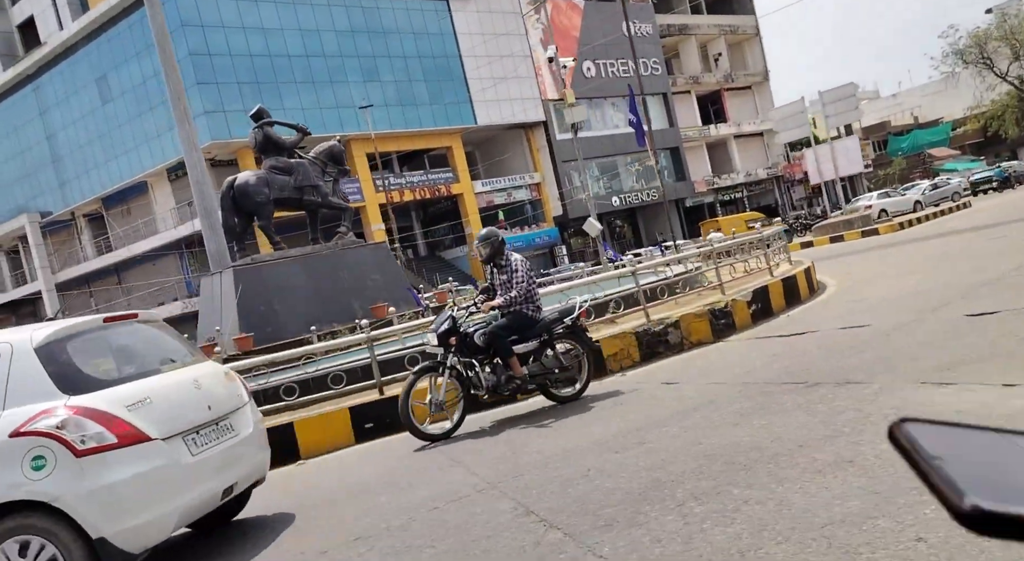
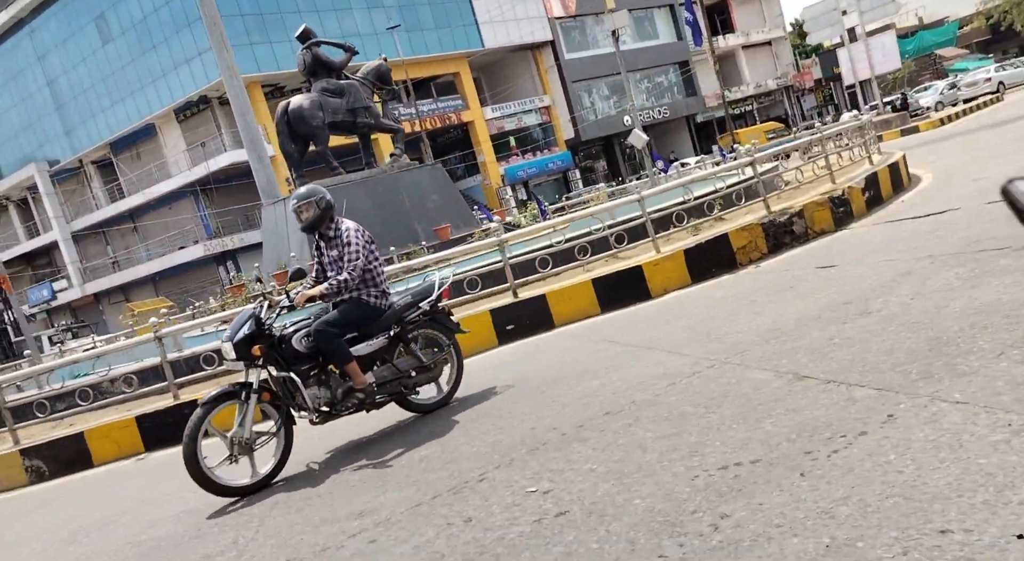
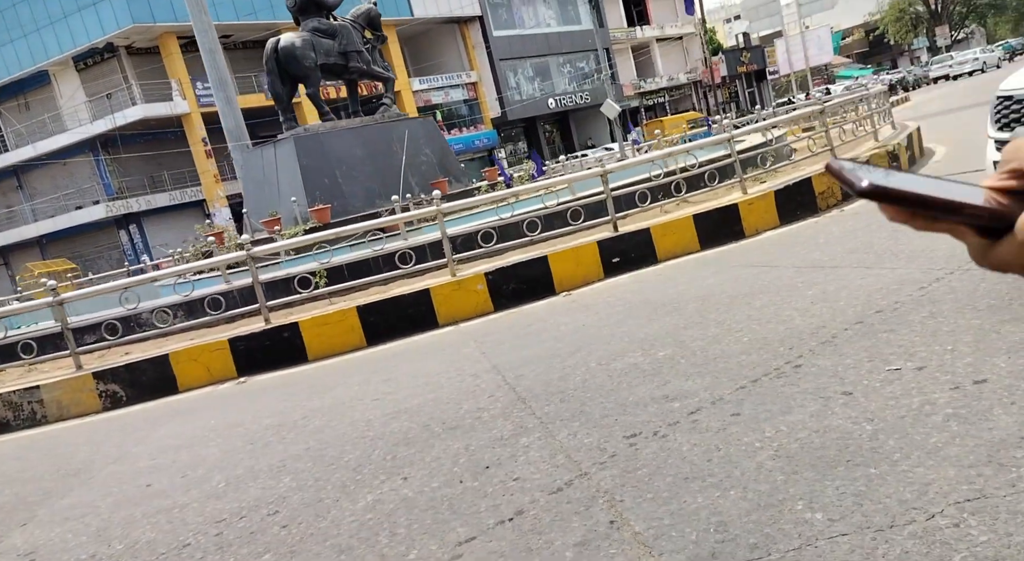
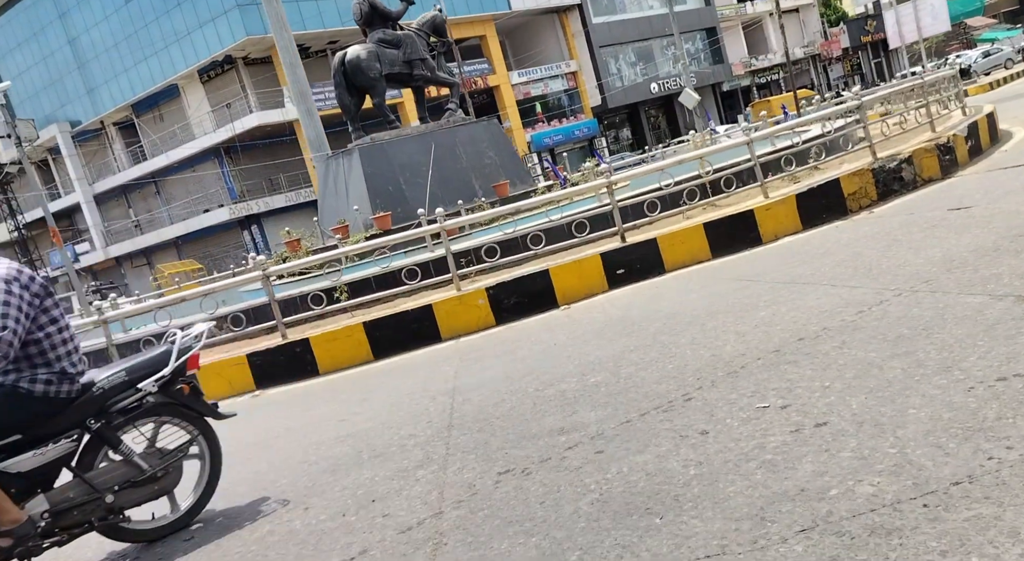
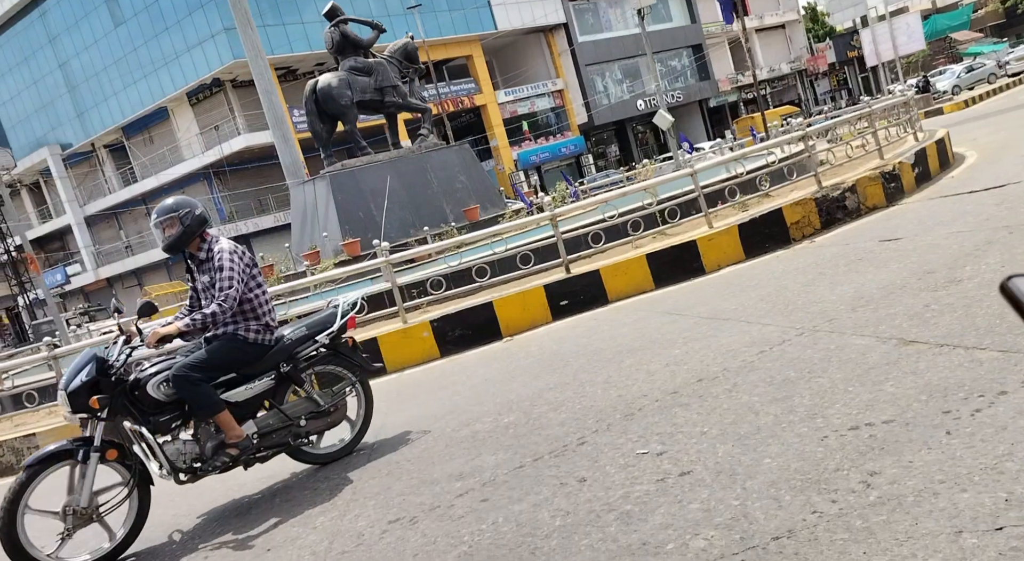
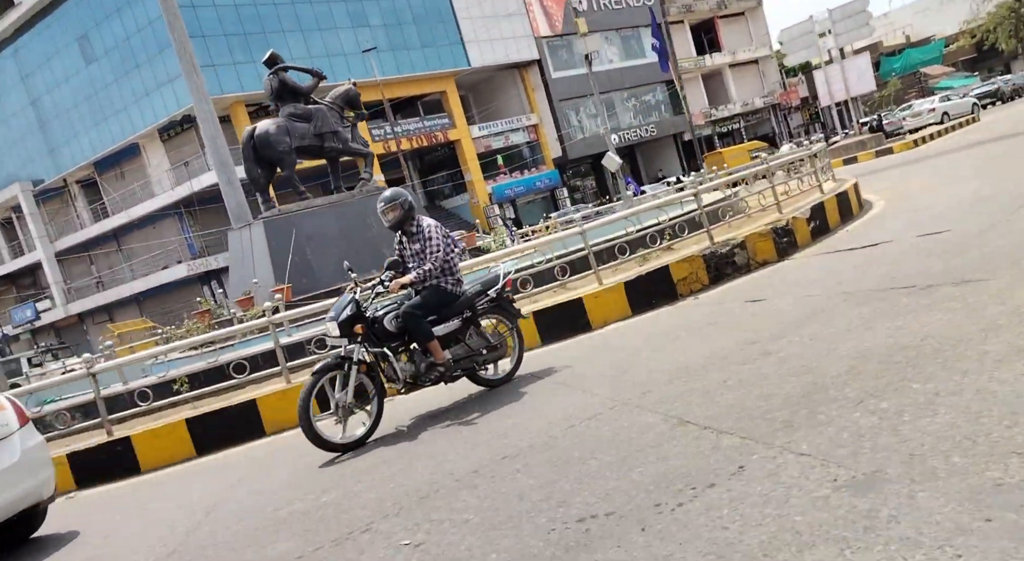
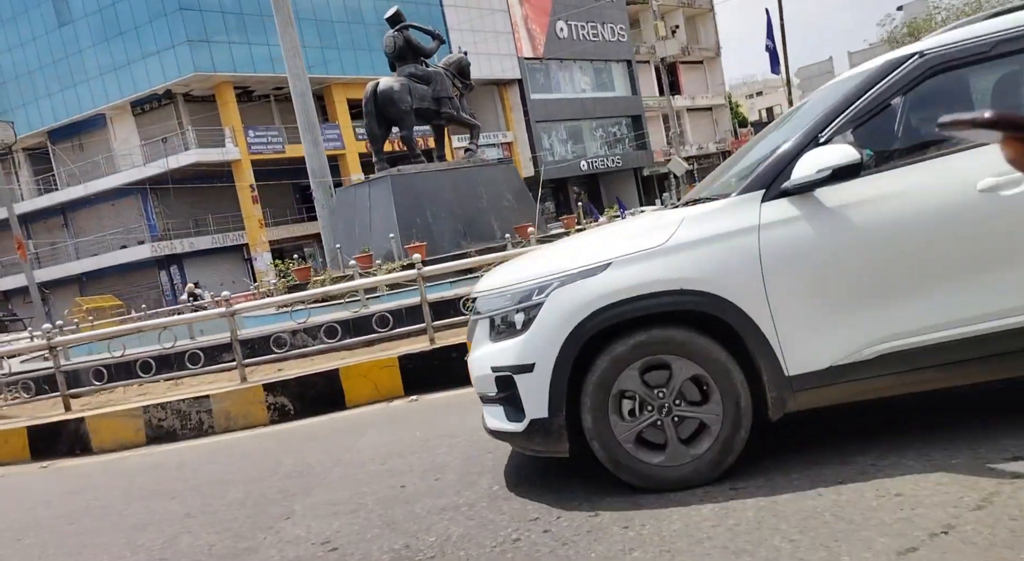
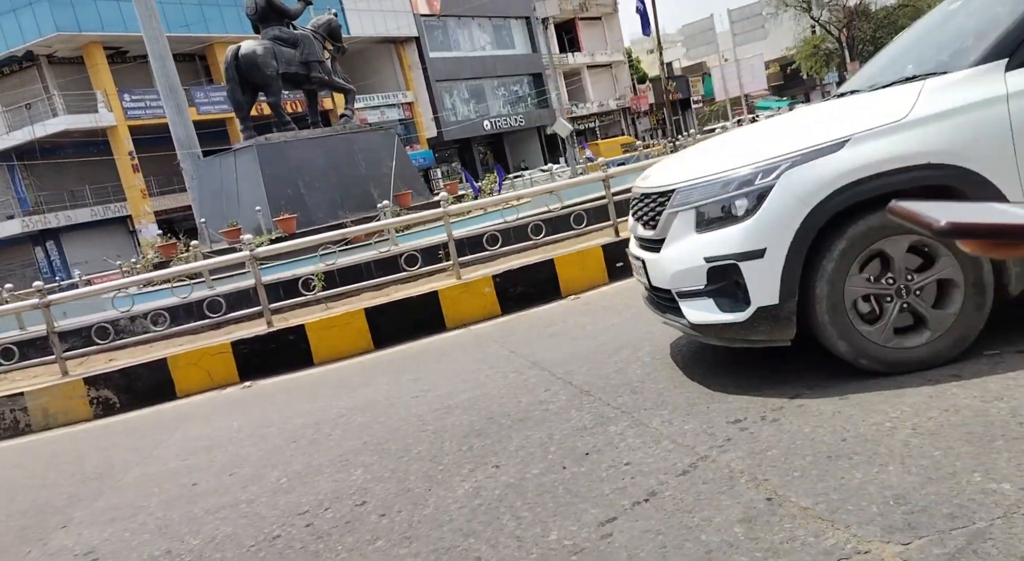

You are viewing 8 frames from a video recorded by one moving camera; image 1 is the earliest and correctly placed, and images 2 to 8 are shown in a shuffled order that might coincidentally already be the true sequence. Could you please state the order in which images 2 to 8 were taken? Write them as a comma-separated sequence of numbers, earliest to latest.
6, 2, 5, 4, 3, 8, 7
